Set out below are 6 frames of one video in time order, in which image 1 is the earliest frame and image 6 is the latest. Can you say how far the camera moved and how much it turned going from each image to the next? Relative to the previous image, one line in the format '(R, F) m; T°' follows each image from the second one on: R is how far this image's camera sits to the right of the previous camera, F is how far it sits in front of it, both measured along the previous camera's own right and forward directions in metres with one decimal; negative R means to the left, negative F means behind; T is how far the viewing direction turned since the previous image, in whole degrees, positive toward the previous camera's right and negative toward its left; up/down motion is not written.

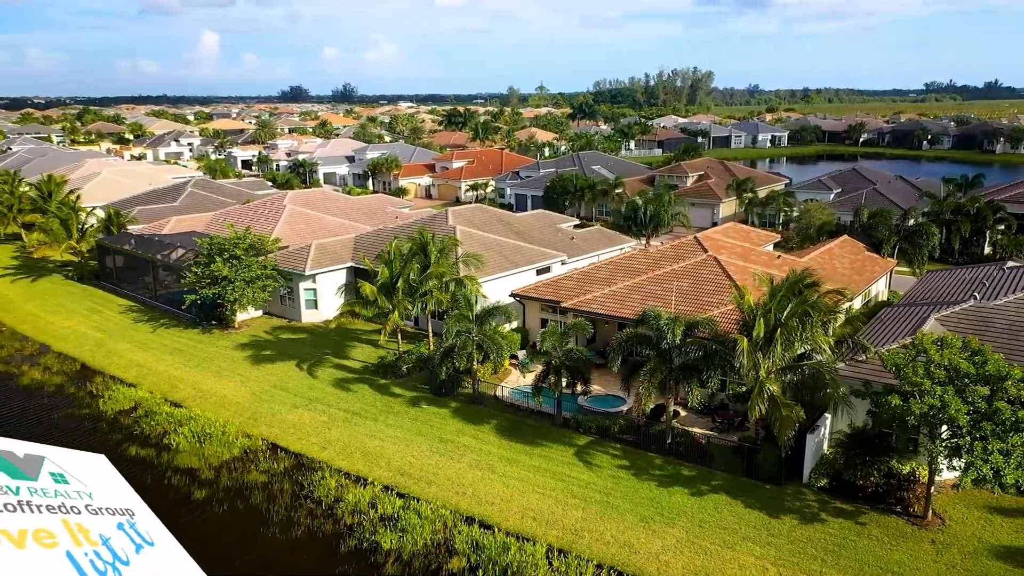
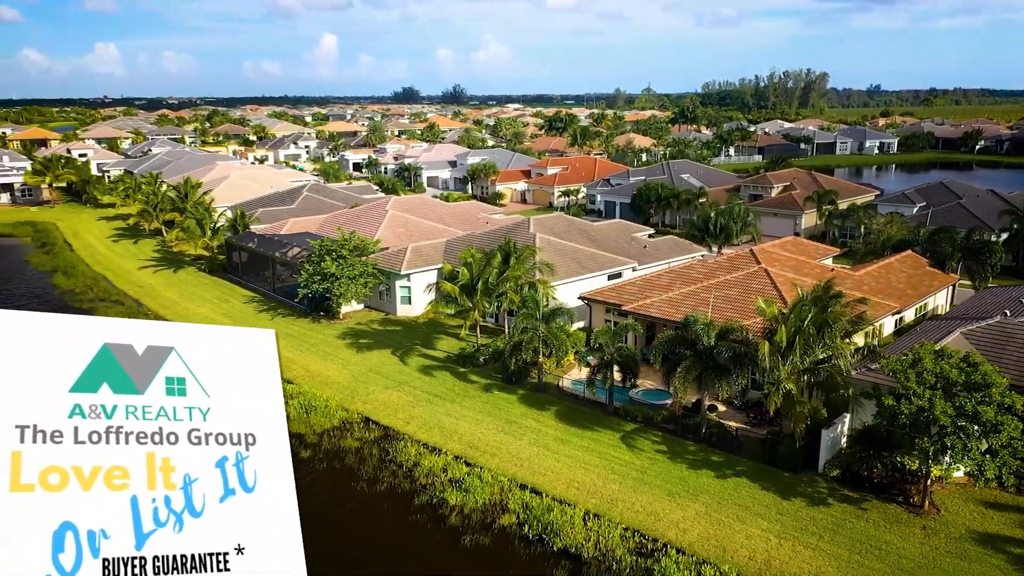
(+1.1, -2.8) m; -7°
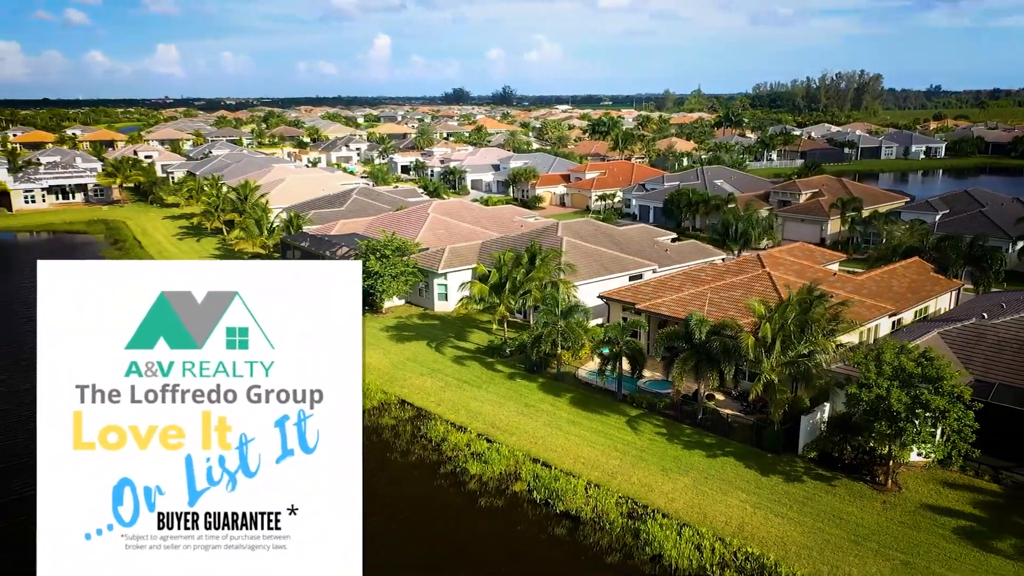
(+0.8, -2.6) m; -3°
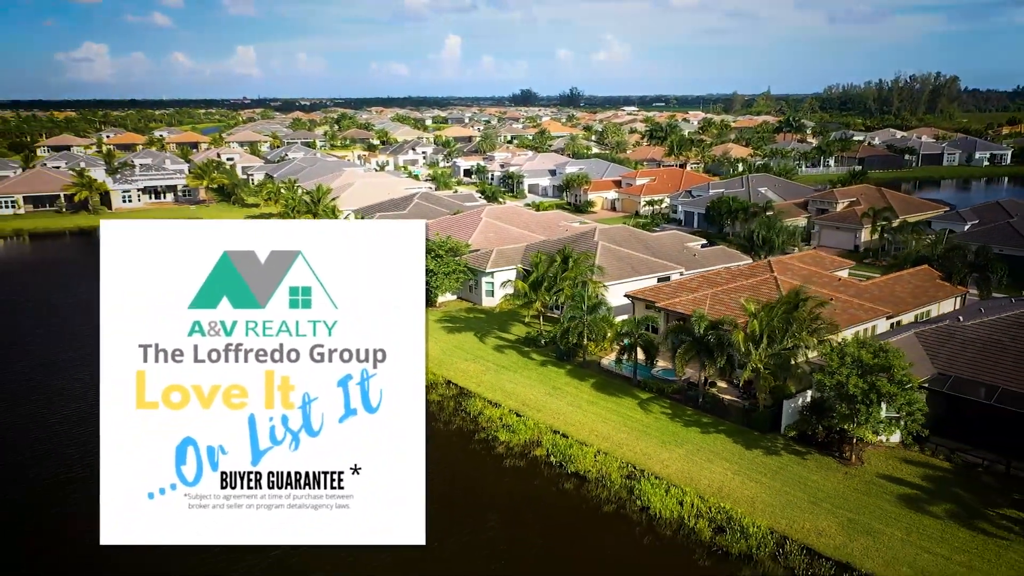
(+1.2, -3.9) m; -5°
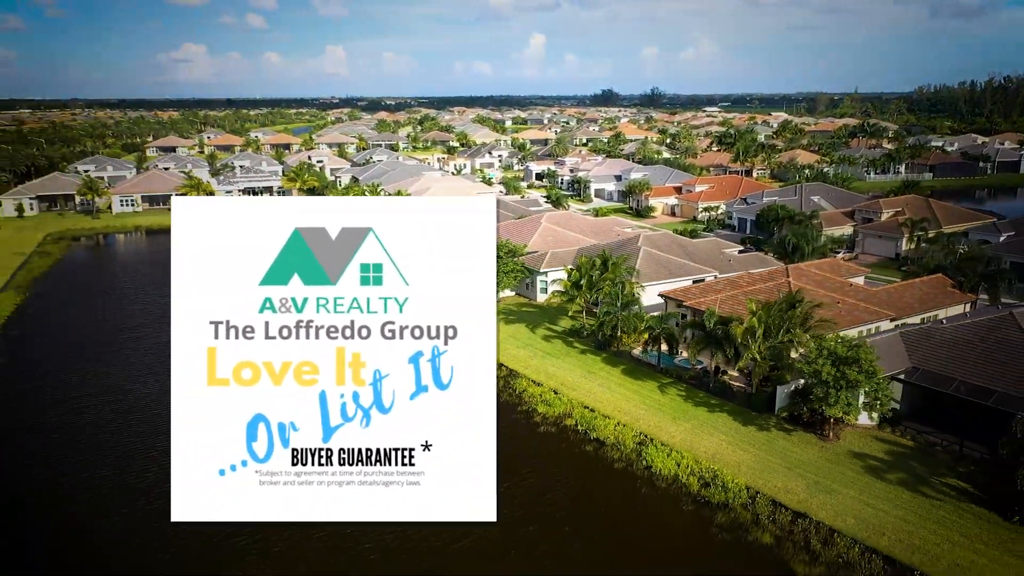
(+1.4, -5.0) m; -5°
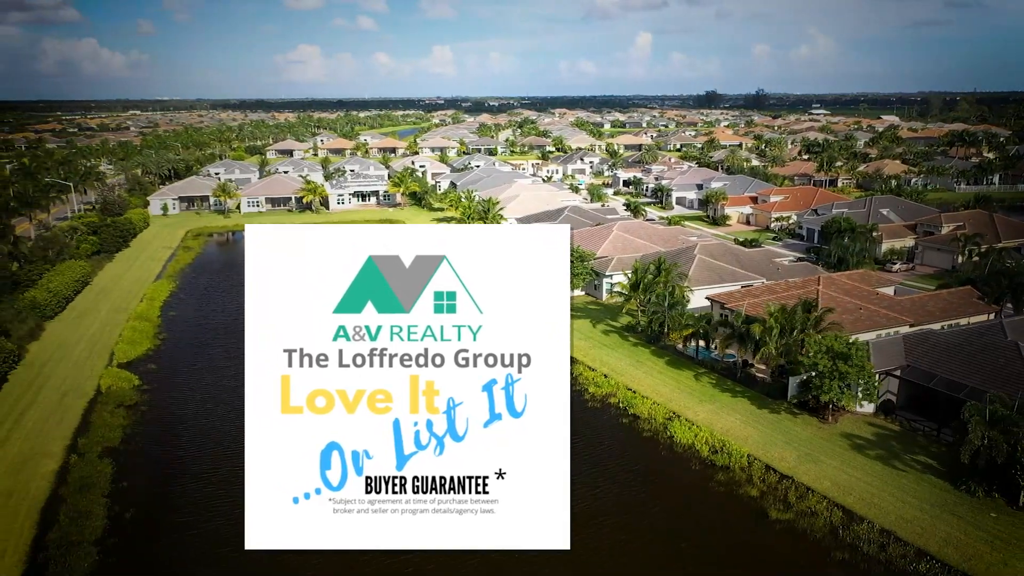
(+1.8, -6.2) m; -7°
